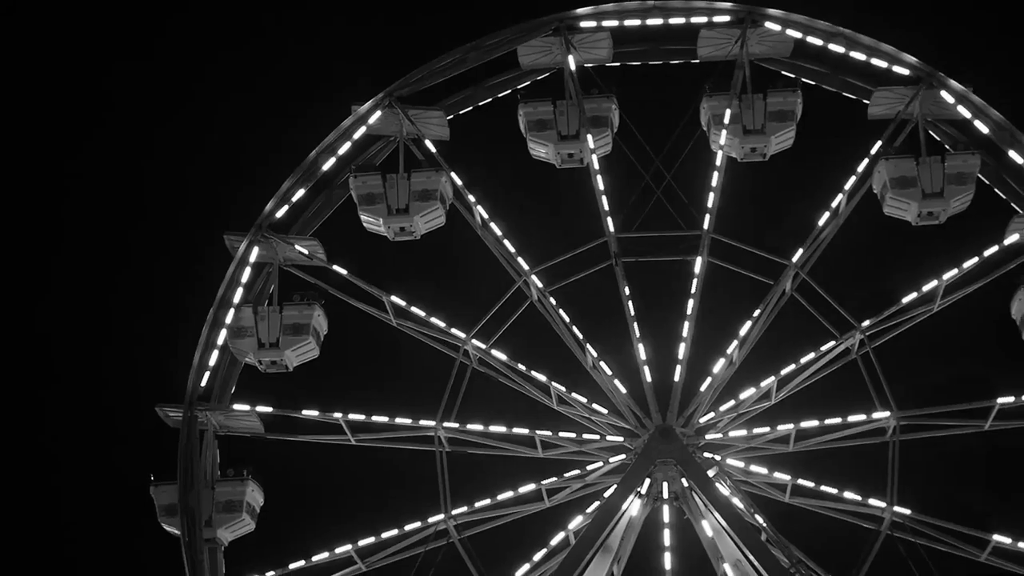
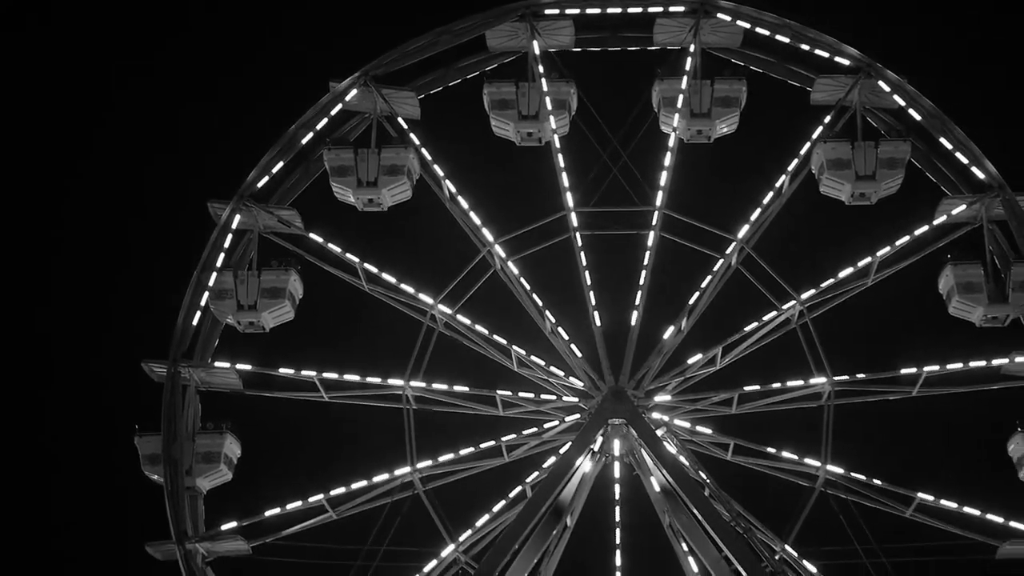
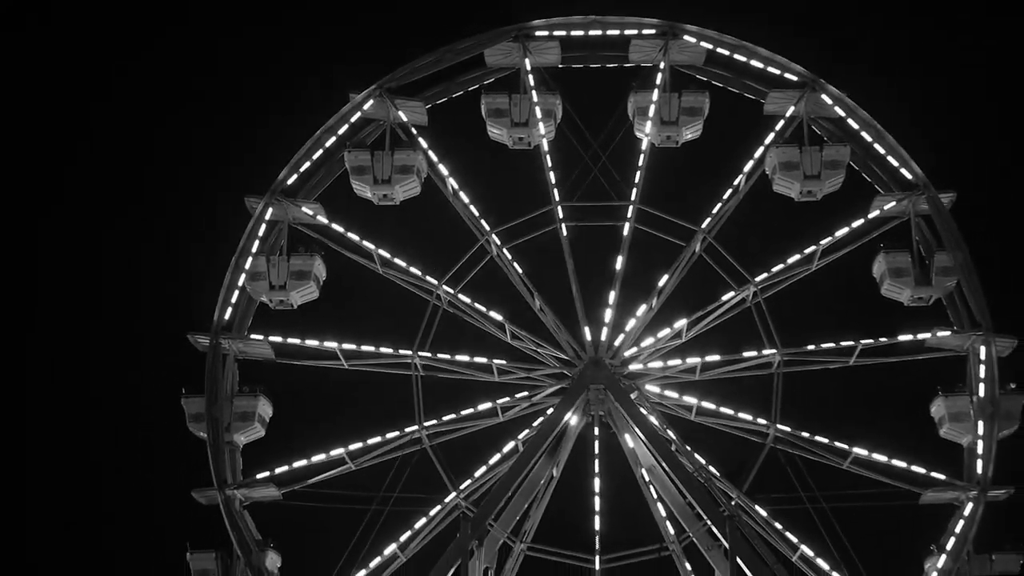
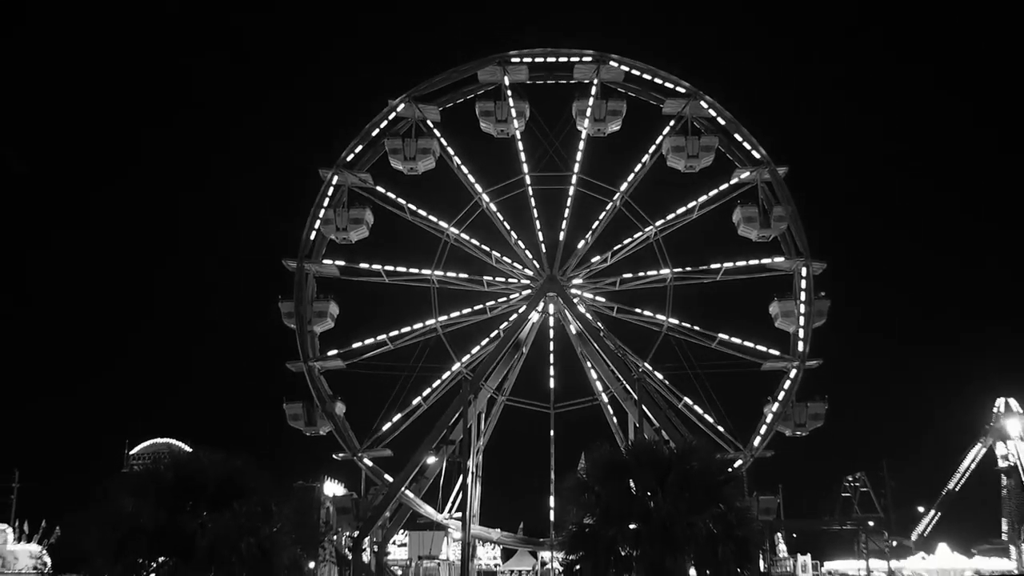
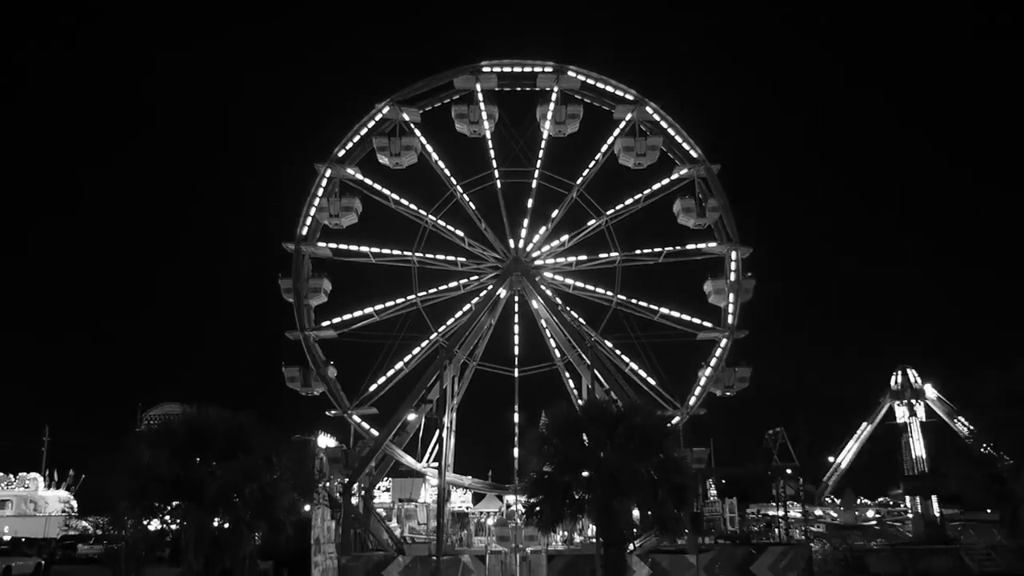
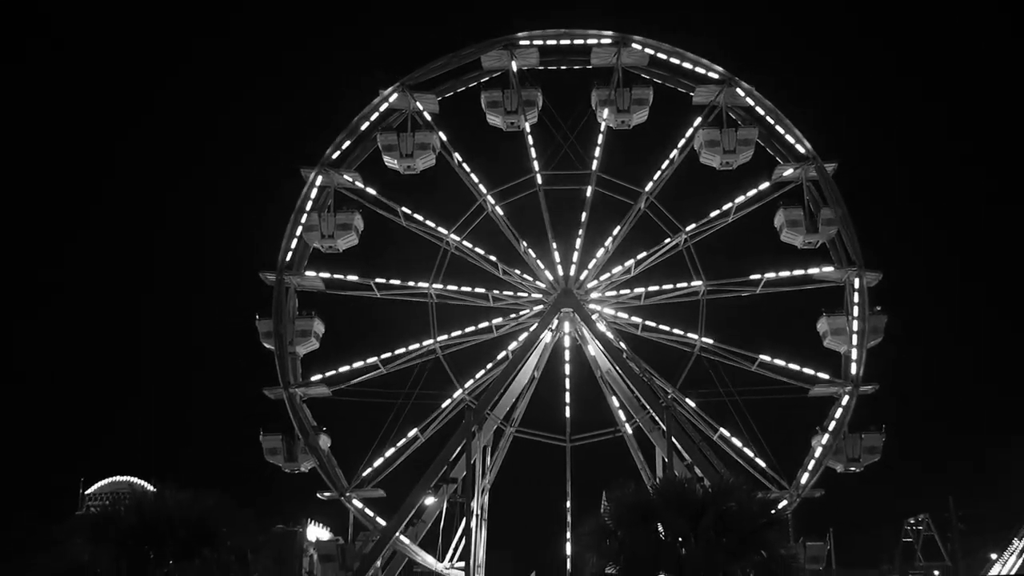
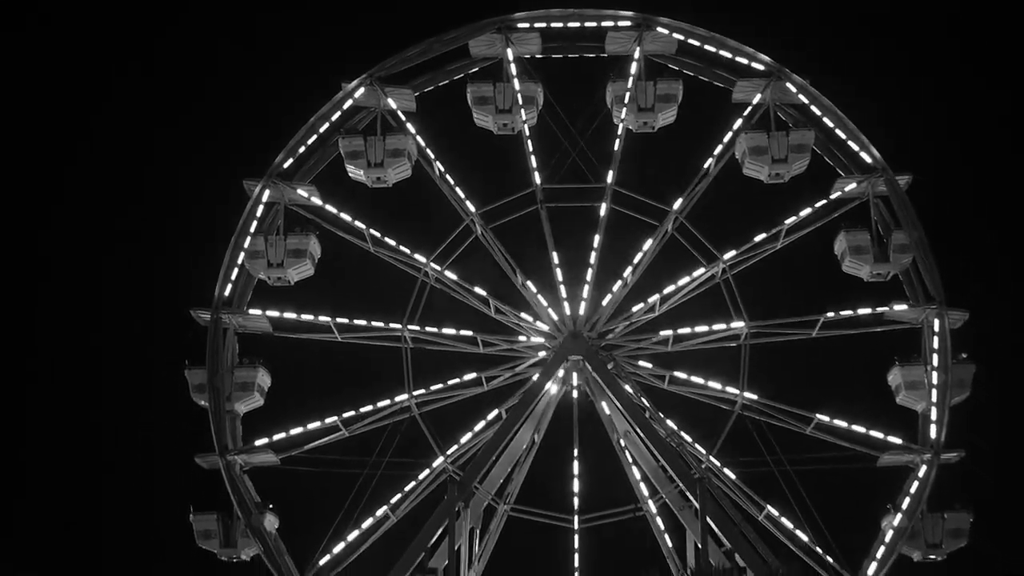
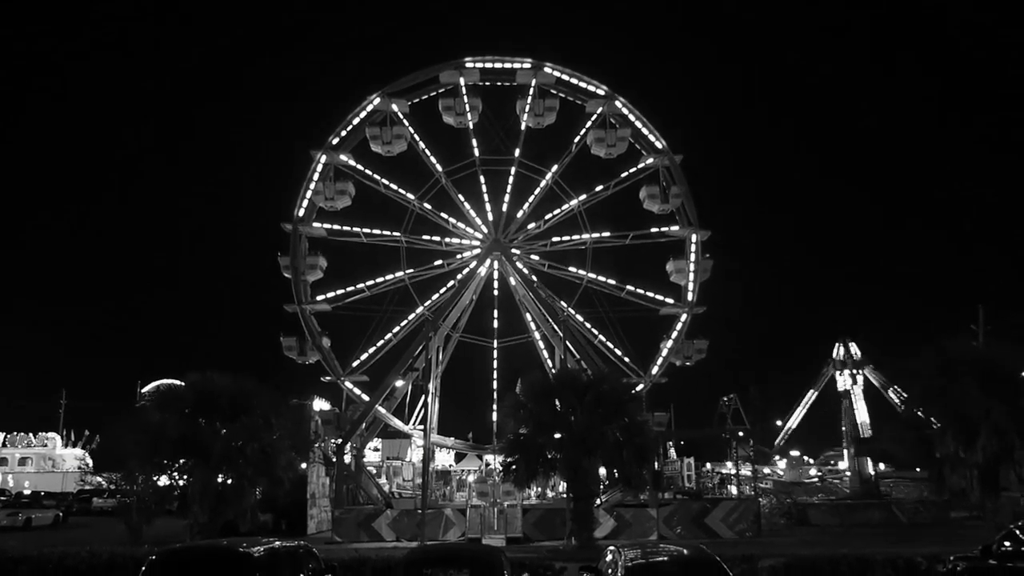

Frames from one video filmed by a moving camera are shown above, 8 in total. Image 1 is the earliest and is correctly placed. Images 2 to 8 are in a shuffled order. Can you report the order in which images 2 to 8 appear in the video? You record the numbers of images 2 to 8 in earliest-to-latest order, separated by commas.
2, 3, 7, 6, 4, 5, 8
